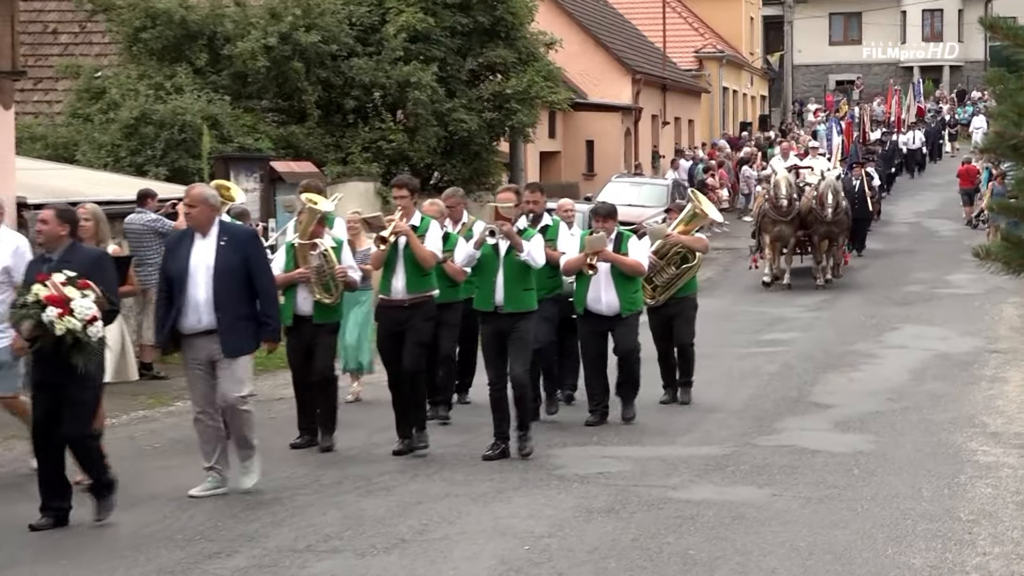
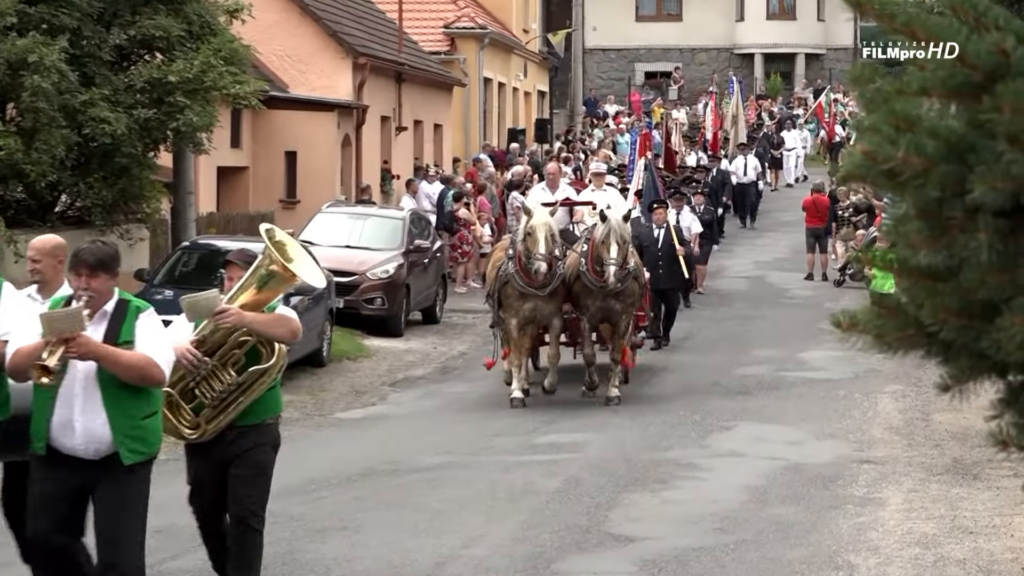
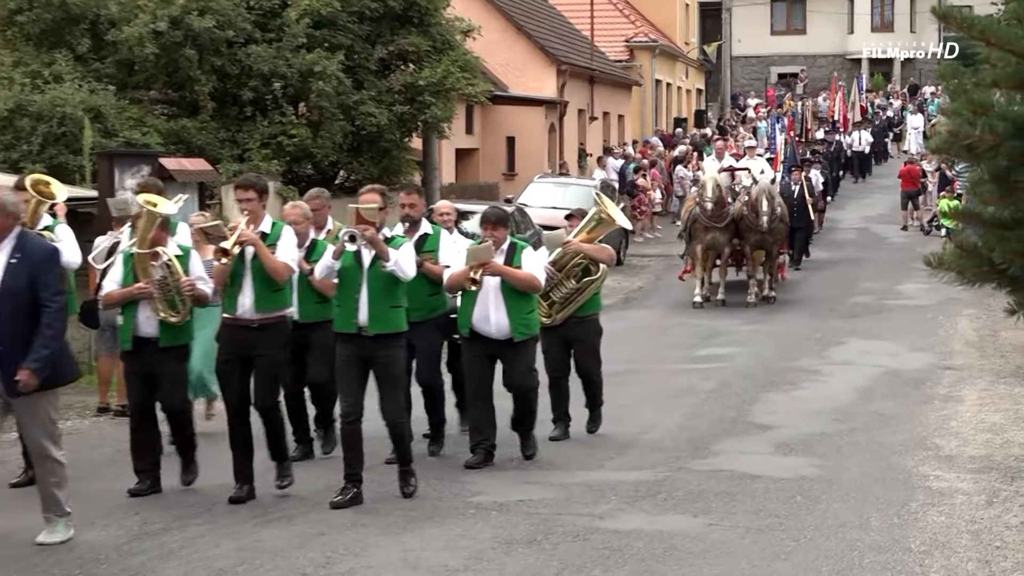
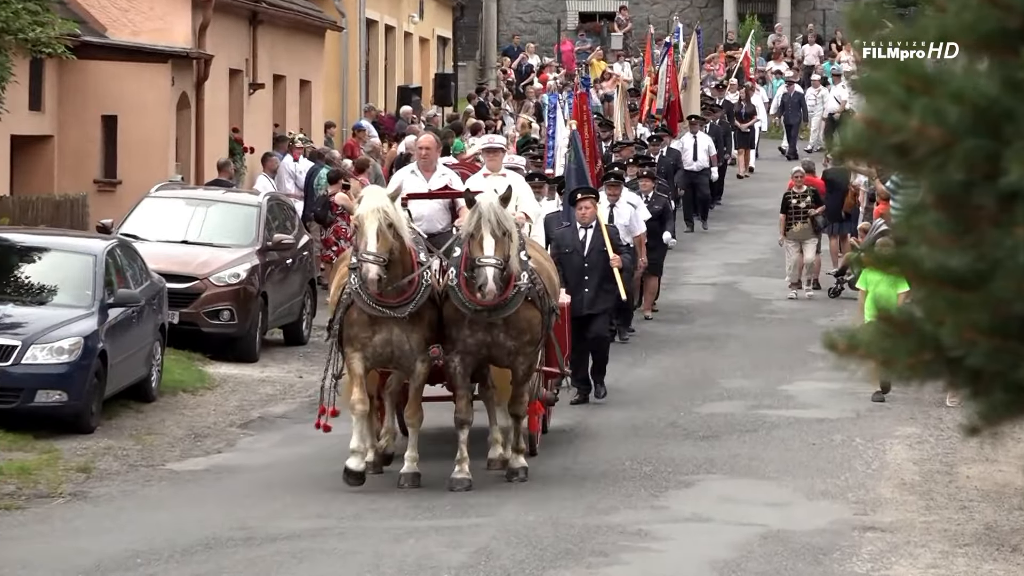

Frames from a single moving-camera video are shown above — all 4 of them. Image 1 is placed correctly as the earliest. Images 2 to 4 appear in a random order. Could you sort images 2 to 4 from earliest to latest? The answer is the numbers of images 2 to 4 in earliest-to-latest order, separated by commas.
3, 2, 4
